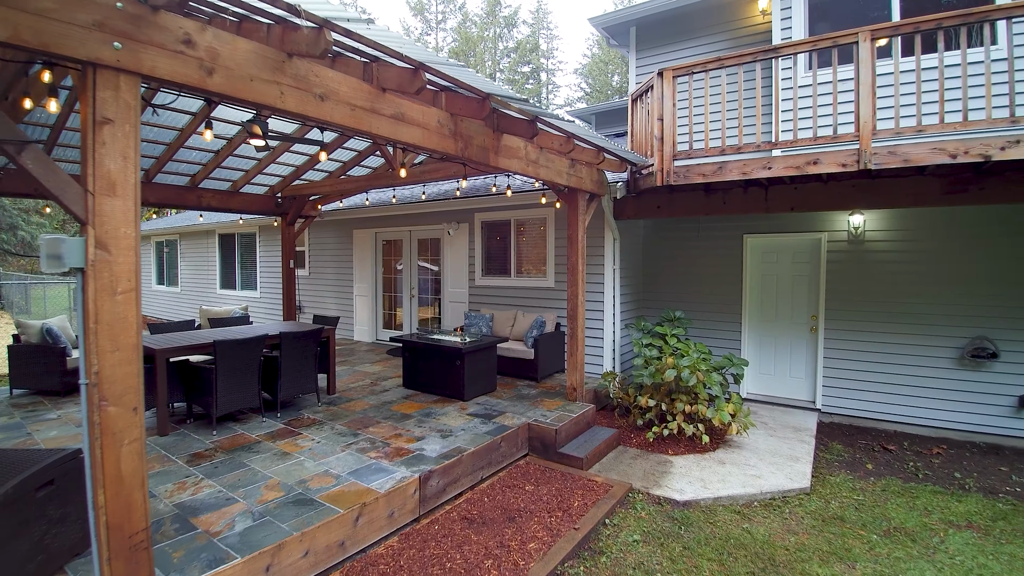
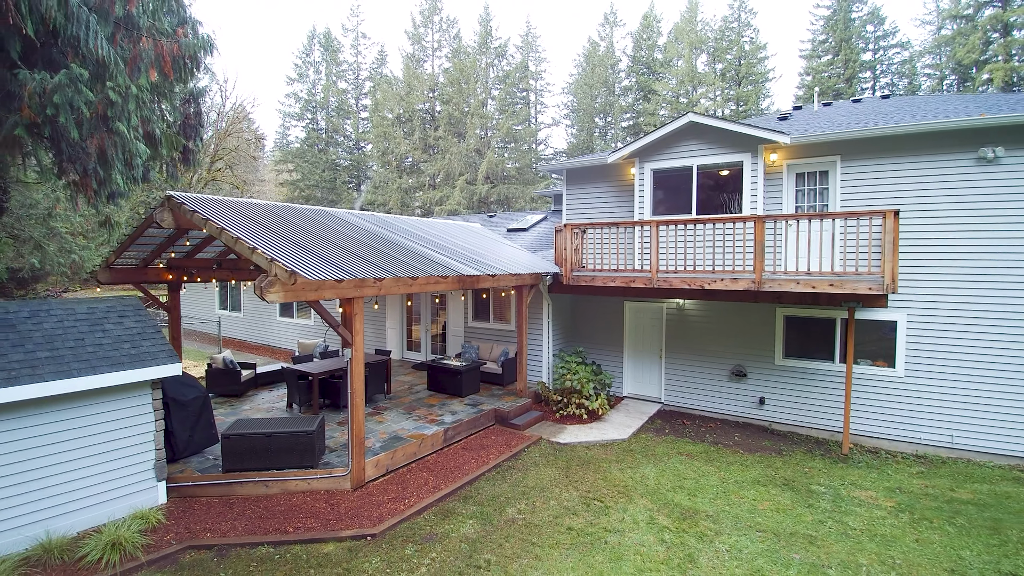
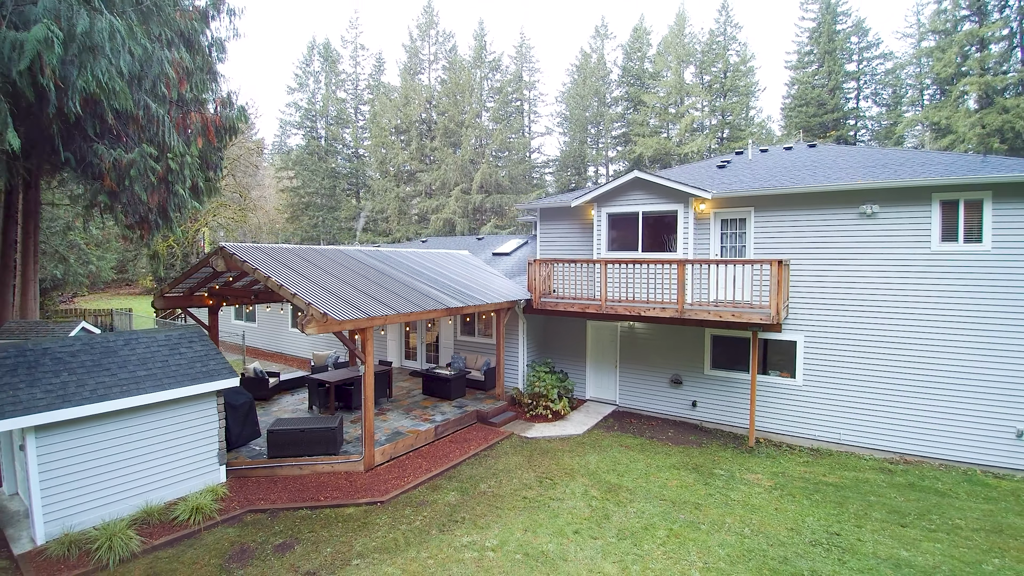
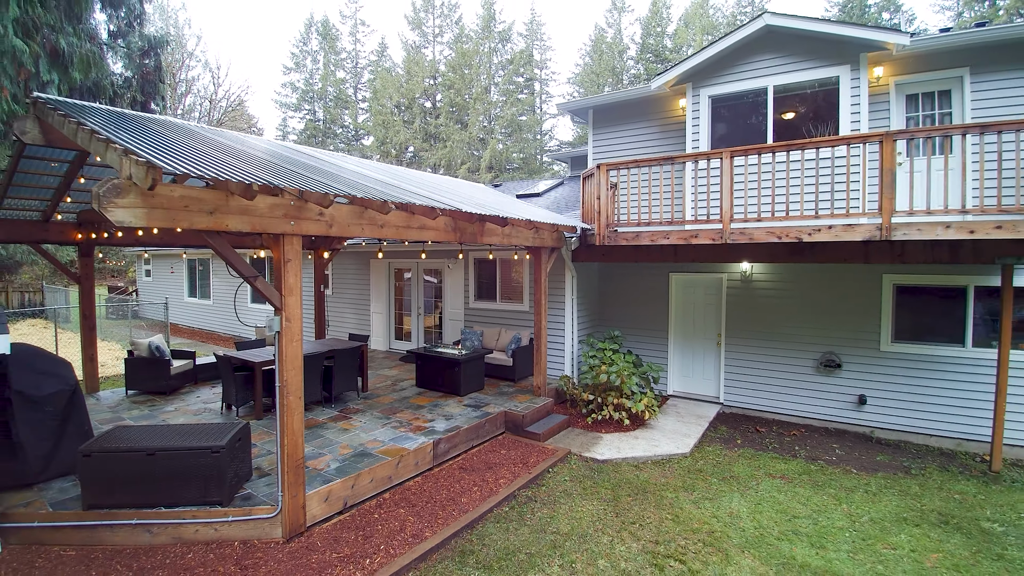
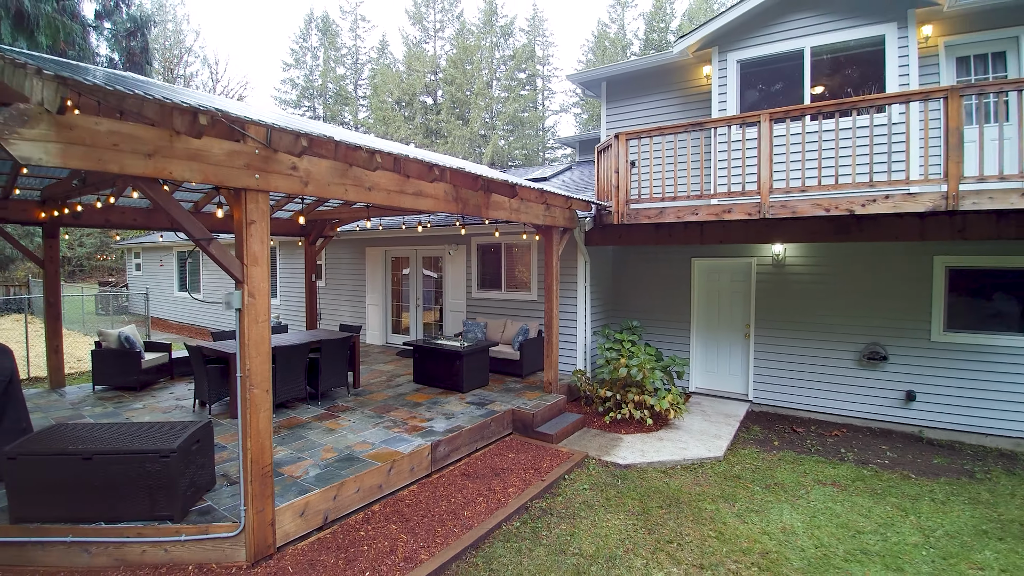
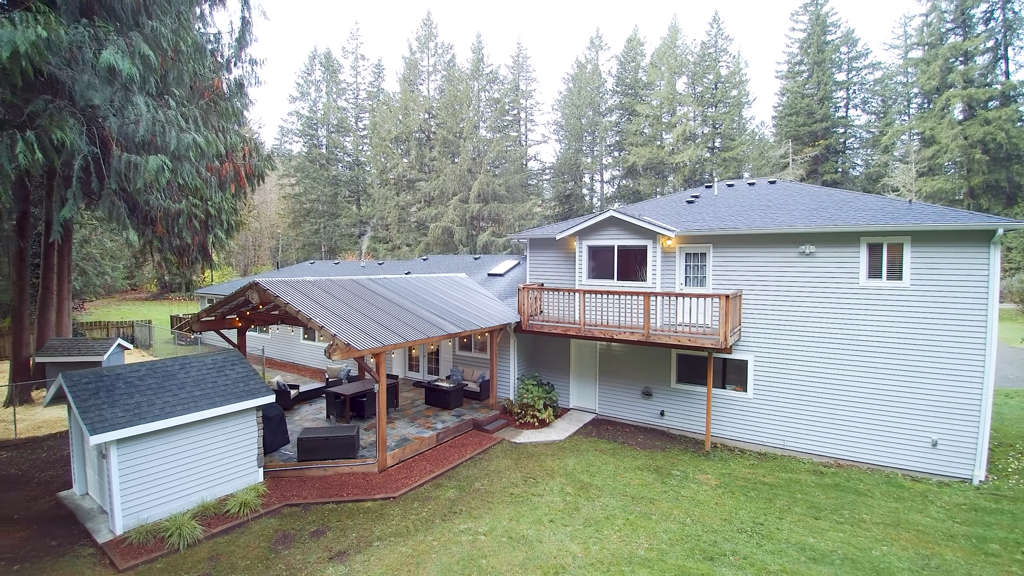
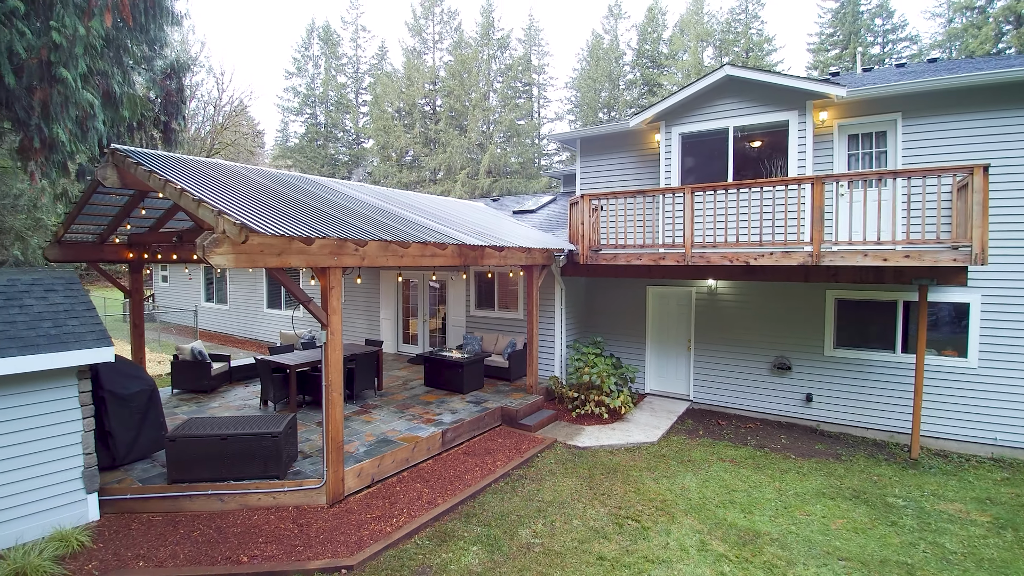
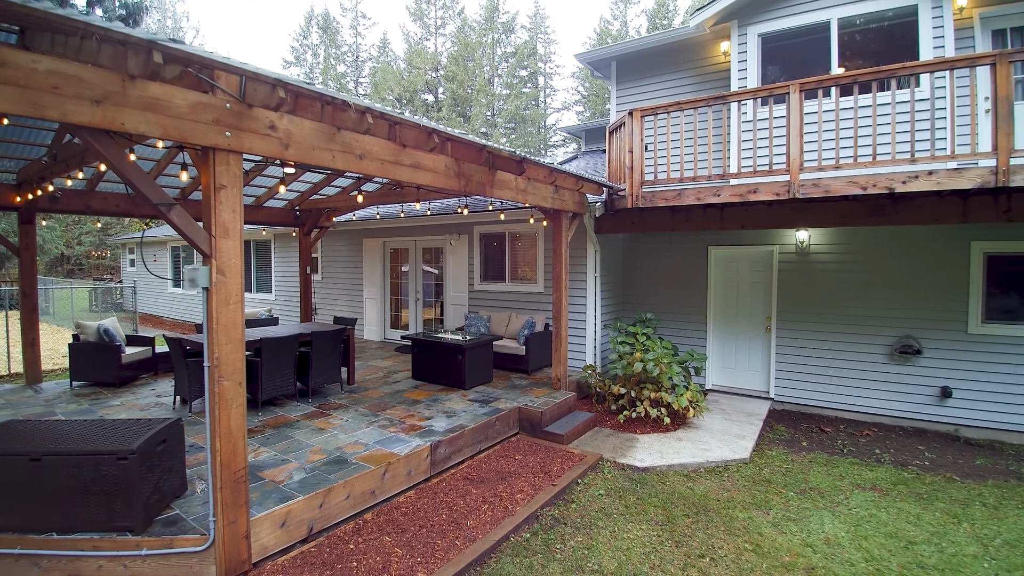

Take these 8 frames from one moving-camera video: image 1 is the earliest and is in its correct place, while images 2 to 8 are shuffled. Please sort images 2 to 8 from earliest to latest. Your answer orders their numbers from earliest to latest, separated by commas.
8, 5, 4, 7, 2, 3, 6
